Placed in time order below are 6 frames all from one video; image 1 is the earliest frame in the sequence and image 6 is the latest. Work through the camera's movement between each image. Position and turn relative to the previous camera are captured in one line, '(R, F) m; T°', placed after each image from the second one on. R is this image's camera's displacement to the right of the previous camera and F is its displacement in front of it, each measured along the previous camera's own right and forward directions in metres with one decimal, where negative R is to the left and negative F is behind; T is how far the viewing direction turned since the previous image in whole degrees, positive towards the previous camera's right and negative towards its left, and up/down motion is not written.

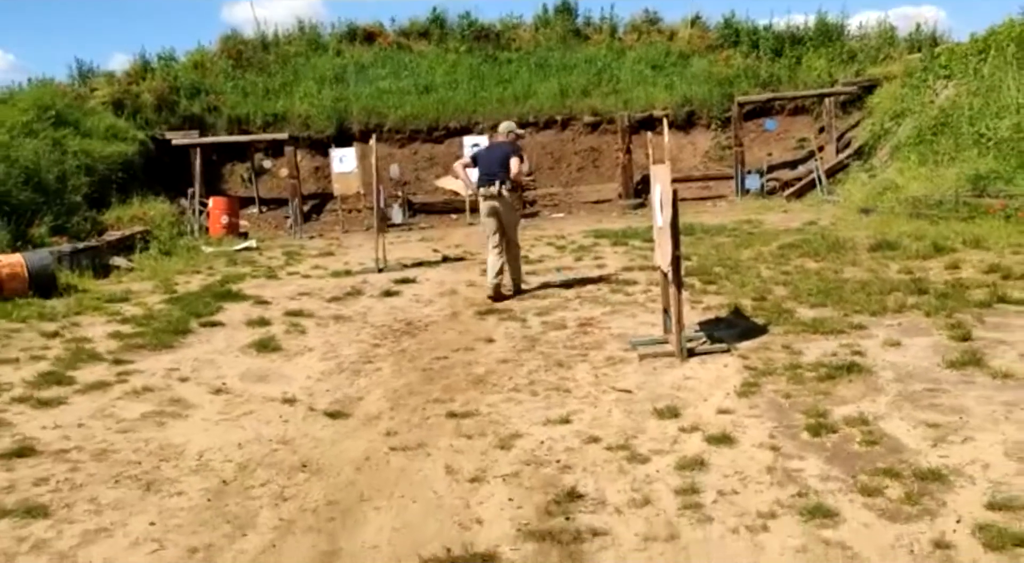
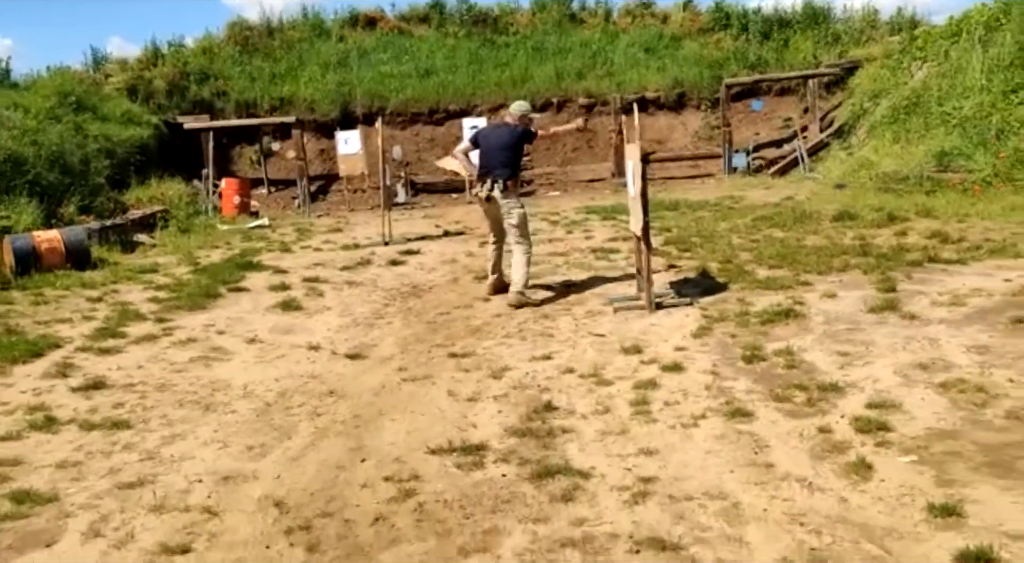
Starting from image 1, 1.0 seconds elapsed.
(+0.1, -1.3) m; 0°
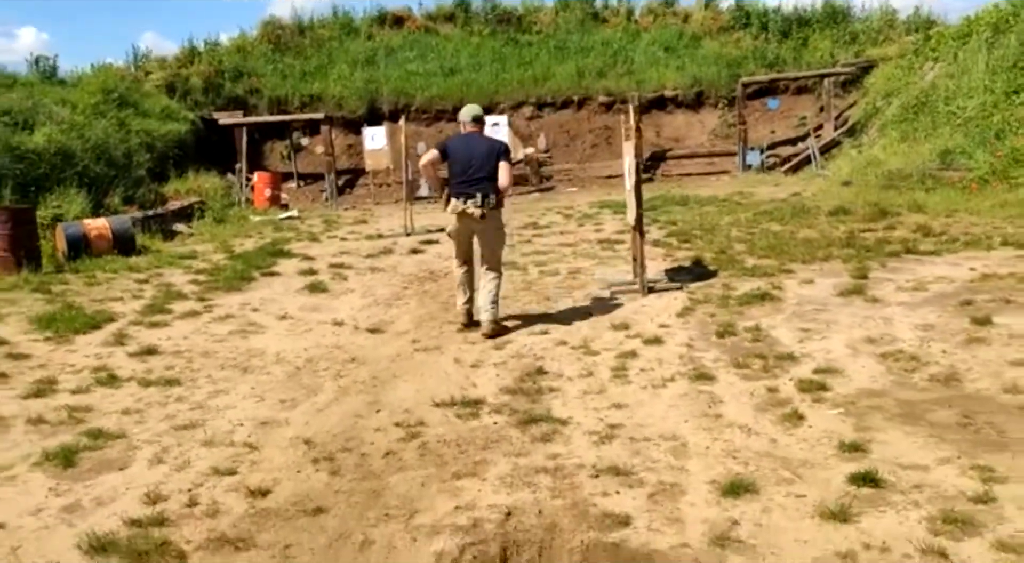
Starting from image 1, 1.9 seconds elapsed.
(+0.2, -0.9) m; -2°
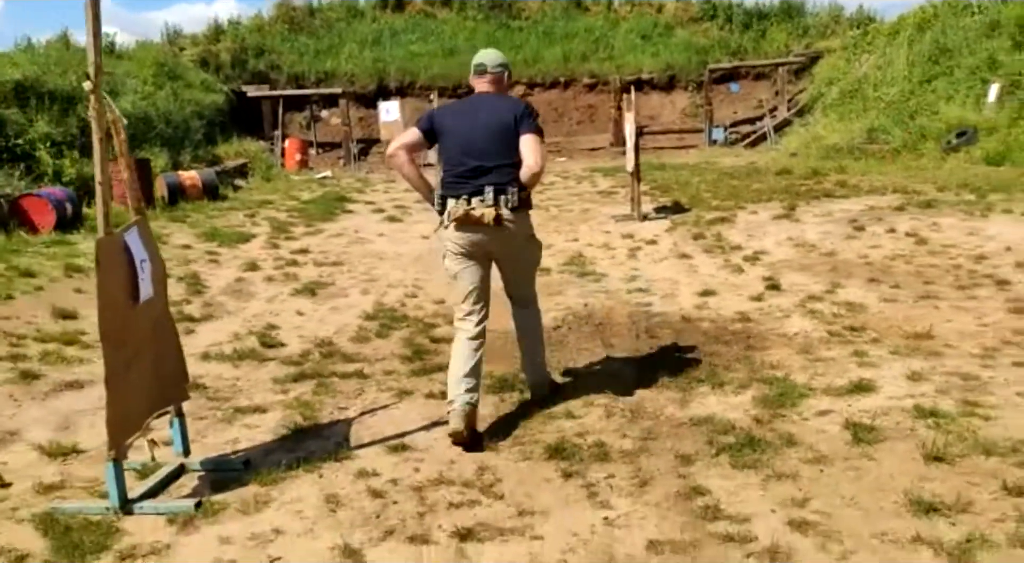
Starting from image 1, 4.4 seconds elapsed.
(-1.1, -4.0) m; +2°
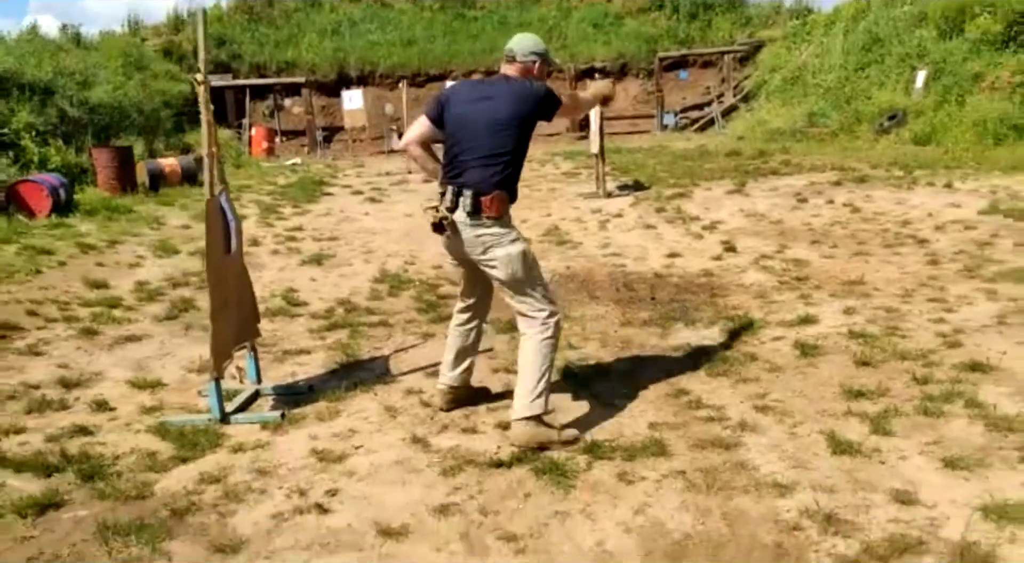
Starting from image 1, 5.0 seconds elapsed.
(-0.5, -1.1) m; +3°
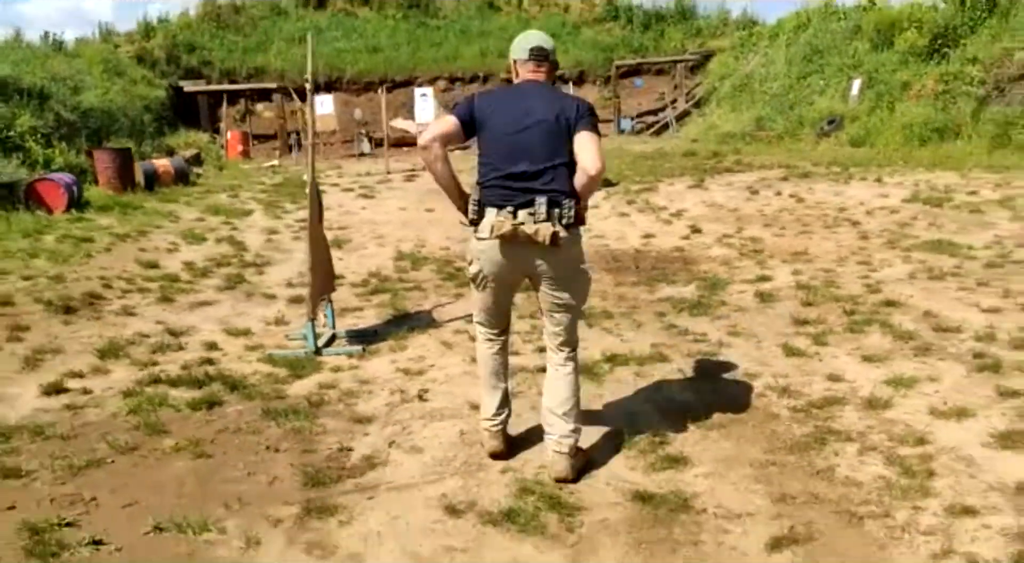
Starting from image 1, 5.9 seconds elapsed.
(-0.7, -1.6) m; +3°
